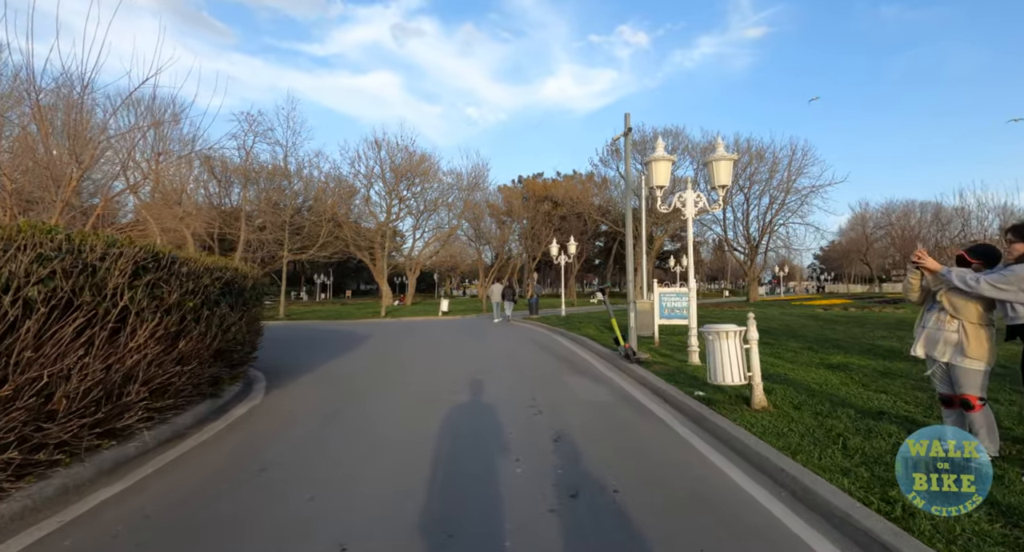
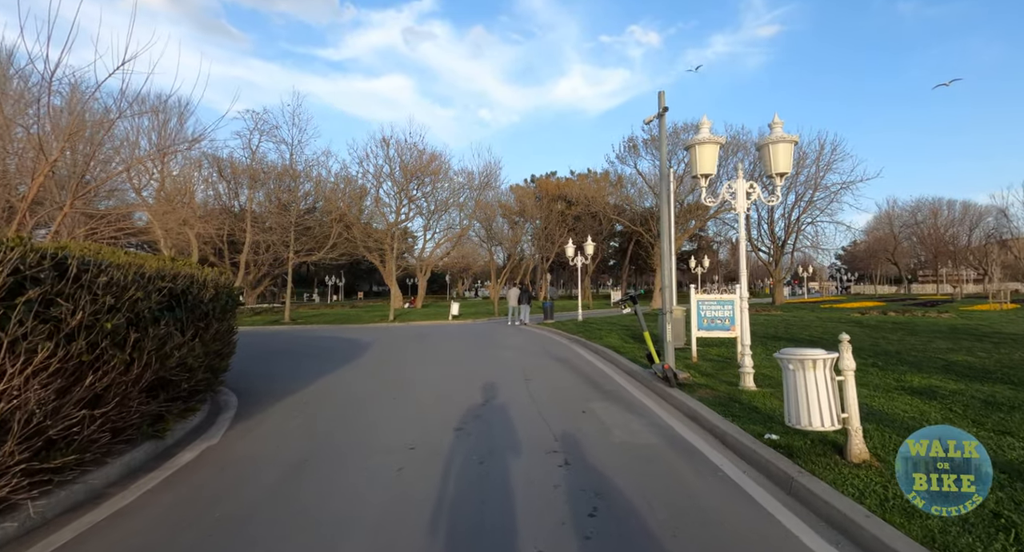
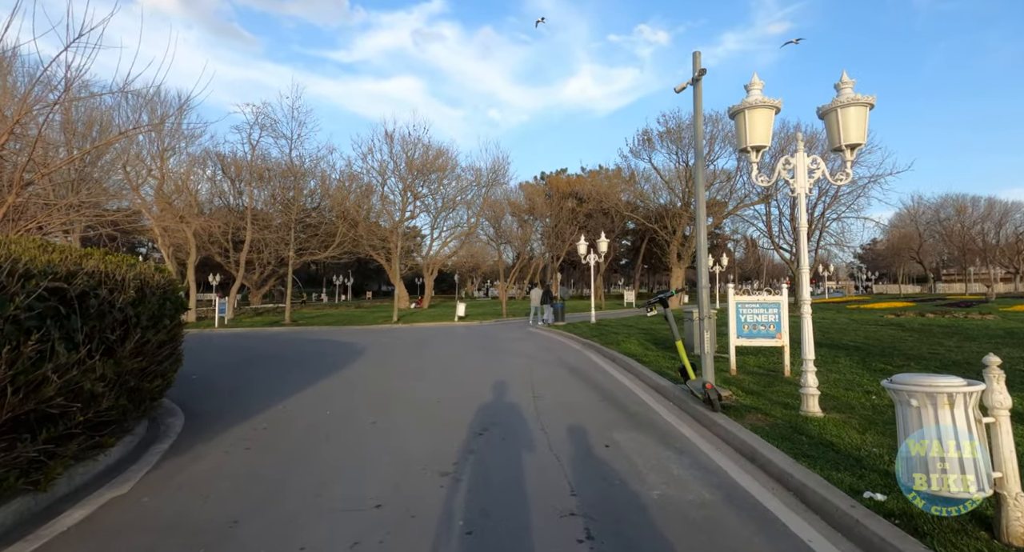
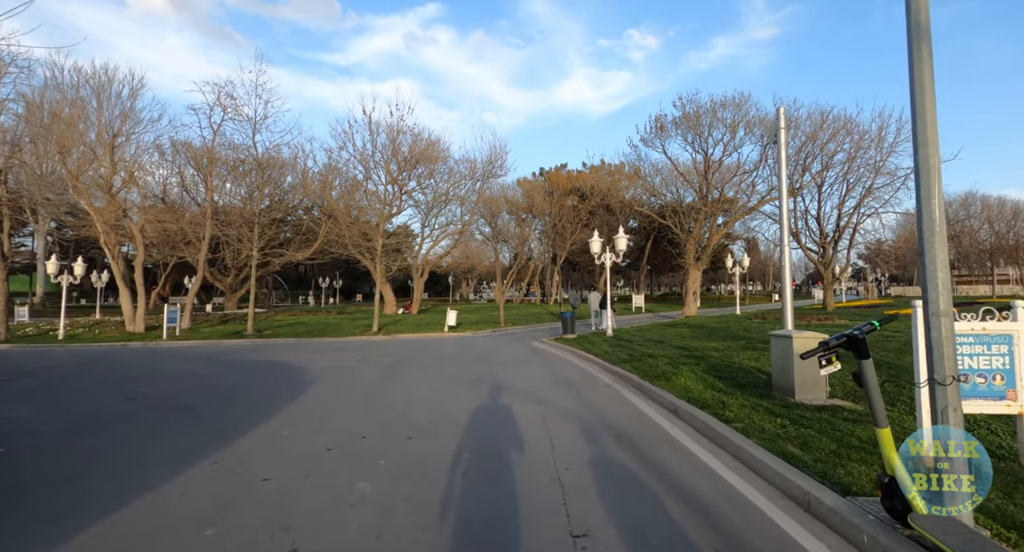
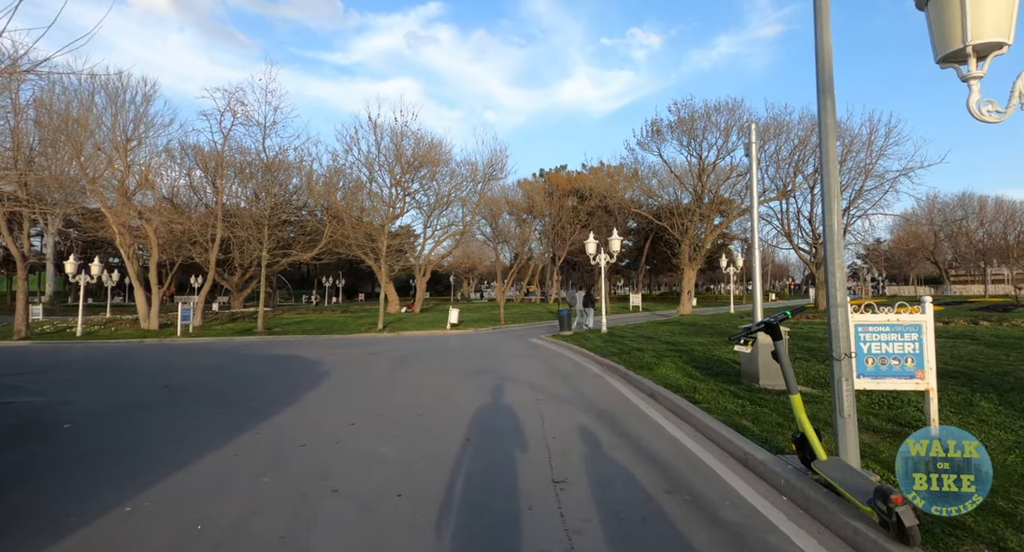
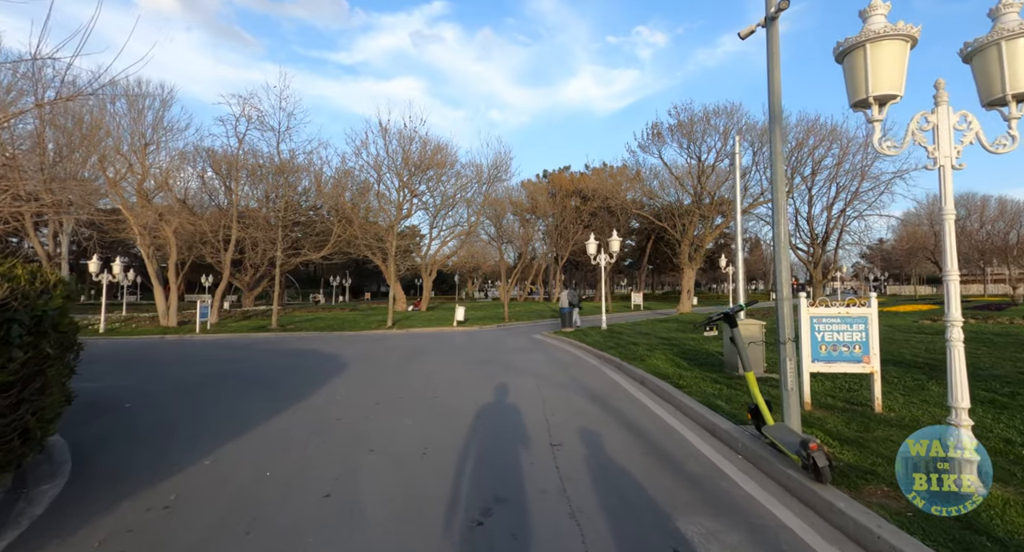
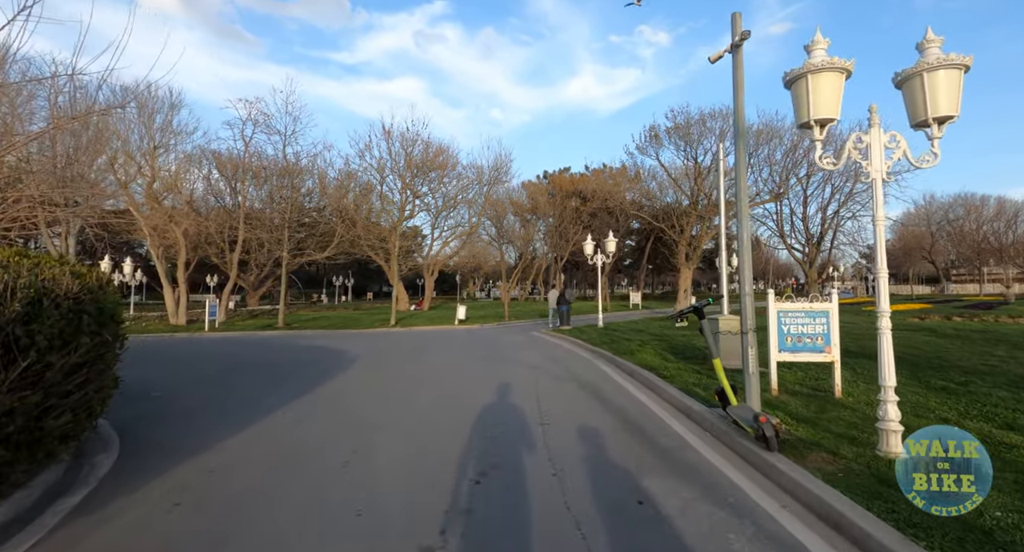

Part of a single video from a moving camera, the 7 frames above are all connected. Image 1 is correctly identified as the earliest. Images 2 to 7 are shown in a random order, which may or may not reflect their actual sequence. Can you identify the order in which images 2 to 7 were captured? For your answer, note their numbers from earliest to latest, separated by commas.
2, 3, 7, 6, 5, 4
